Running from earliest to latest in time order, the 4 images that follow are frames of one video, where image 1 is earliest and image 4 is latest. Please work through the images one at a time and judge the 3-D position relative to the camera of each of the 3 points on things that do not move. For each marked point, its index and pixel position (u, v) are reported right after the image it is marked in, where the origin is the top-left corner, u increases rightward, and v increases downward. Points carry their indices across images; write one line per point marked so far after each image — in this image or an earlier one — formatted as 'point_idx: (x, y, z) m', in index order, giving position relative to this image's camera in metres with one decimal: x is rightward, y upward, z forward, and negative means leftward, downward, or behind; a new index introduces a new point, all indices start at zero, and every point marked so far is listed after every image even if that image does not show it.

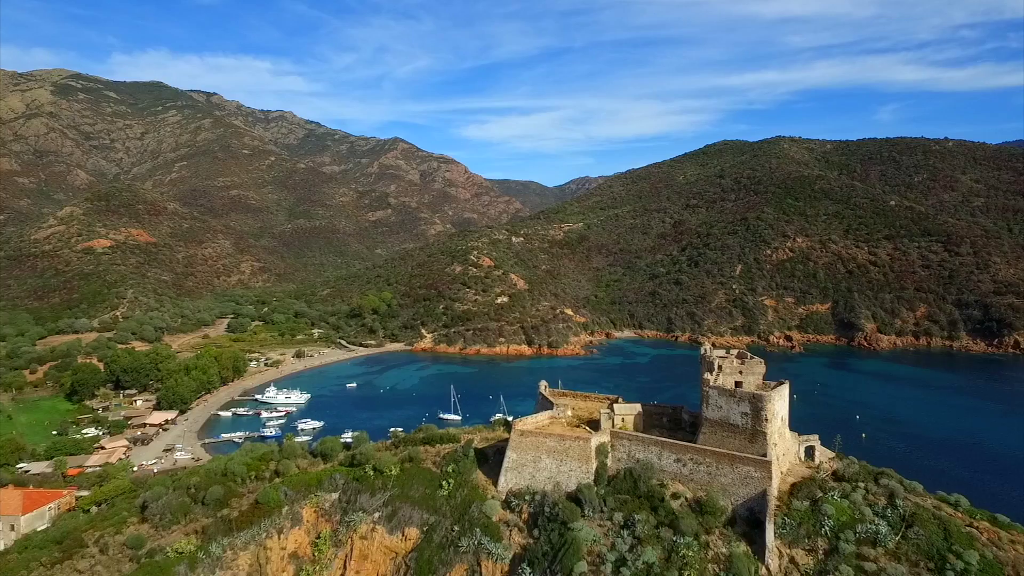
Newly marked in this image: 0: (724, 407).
0: (+4.4, -2.5, +13.0) m
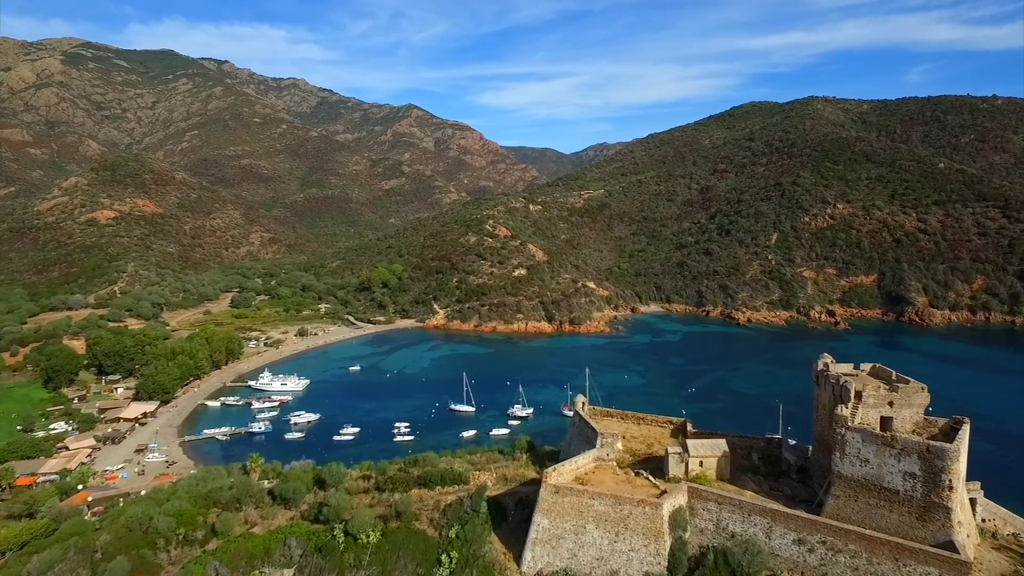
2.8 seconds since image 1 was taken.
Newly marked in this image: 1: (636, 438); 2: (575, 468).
0: (+4.8, -2.3, +8.4) m
1: (+2.4, -2.9, +12.2) m
2: (+1.0, -2.9, +10.2) m
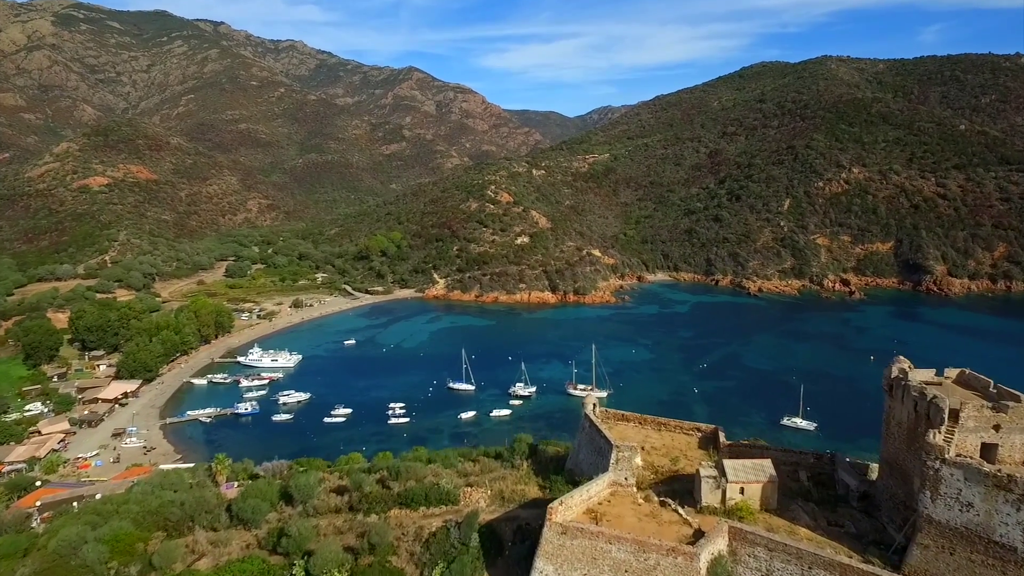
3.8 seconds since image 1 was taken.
0: (+4.8, -2.2, +6.4) m
1: (+2.4, -2.6, +10.2) m
2: (+1.0, -2.8, +8.3) m
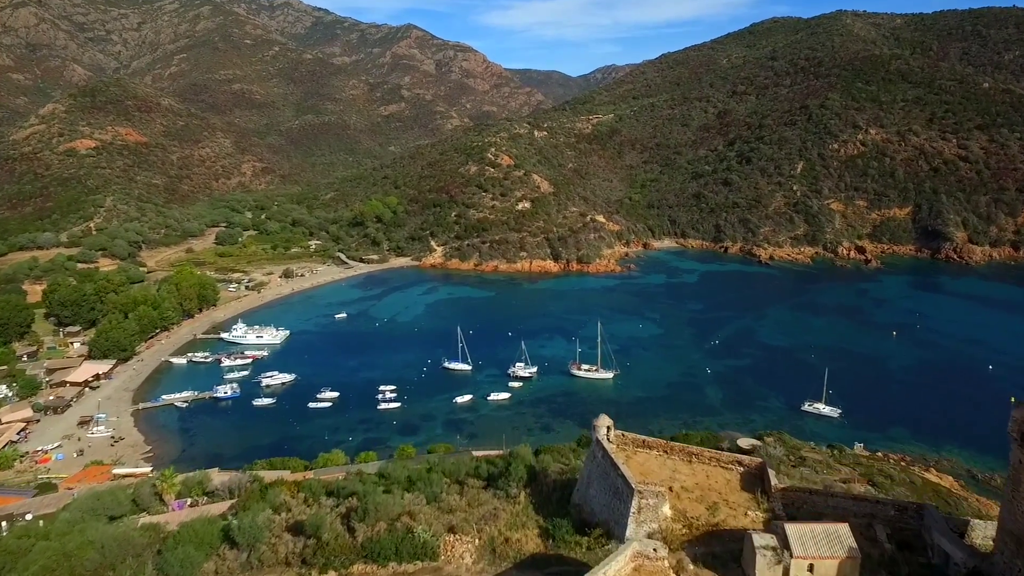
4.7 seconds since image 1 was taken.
0: (+4.7, -2.4, +4.2) m
1: (+2.3, -2.6, +8.1) m
2: (+0.9, -2.8, +6.2) m
